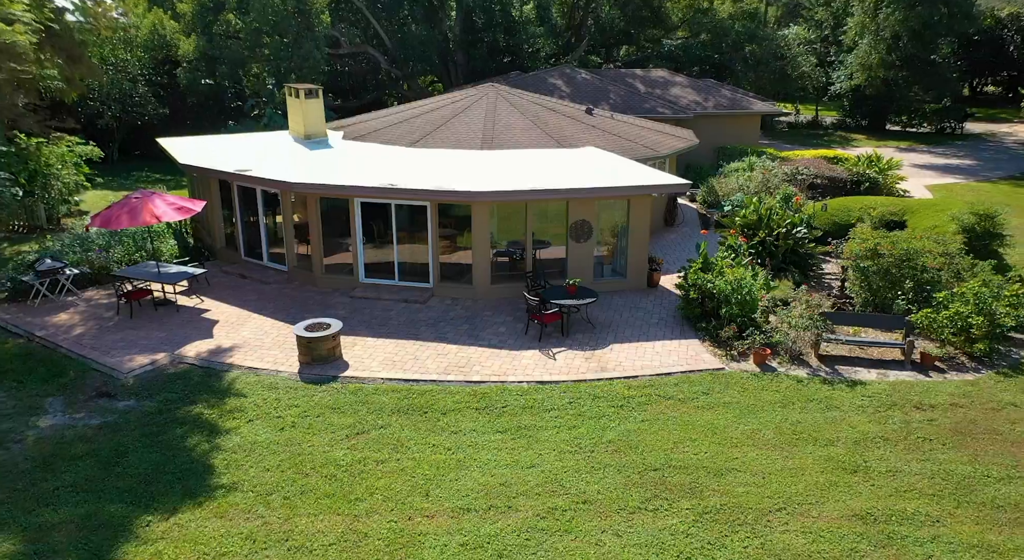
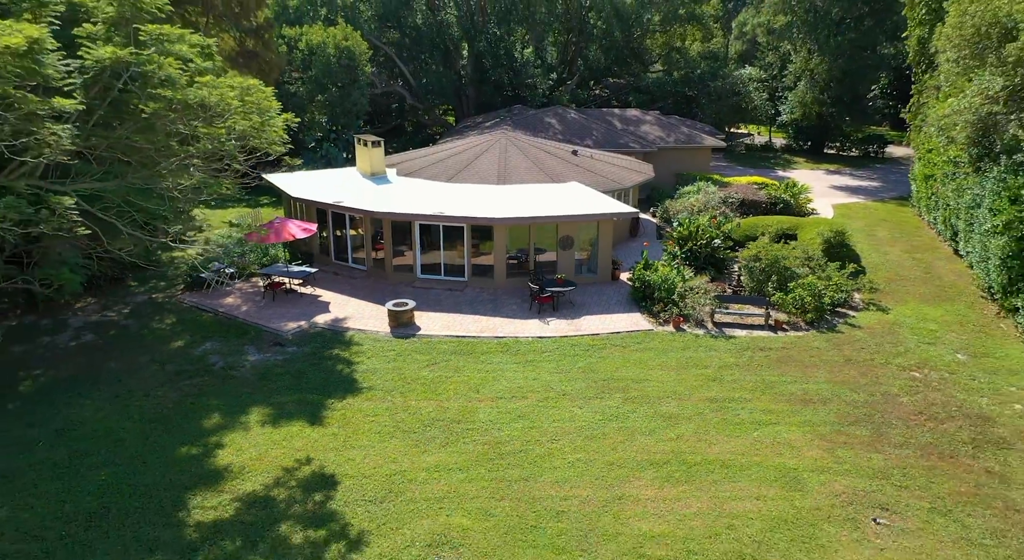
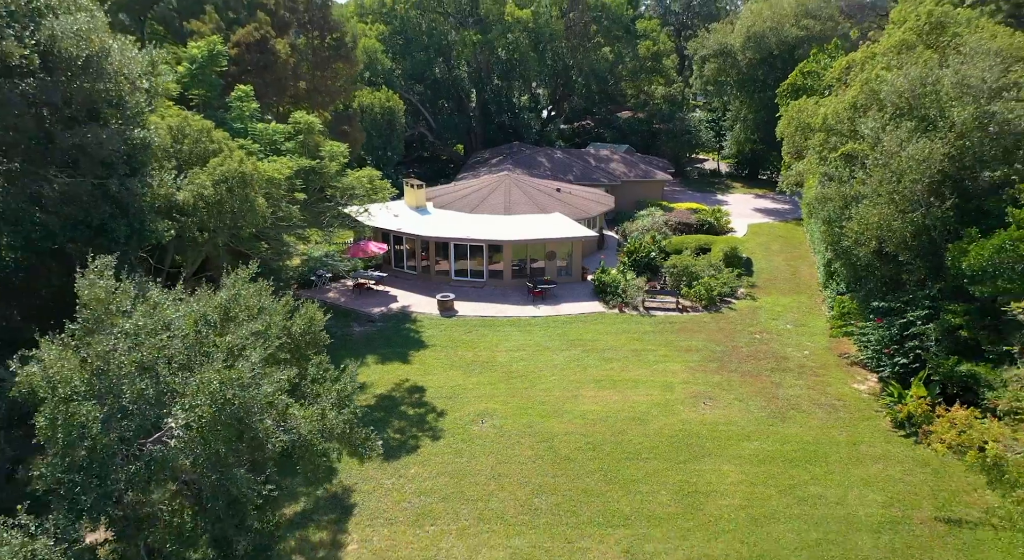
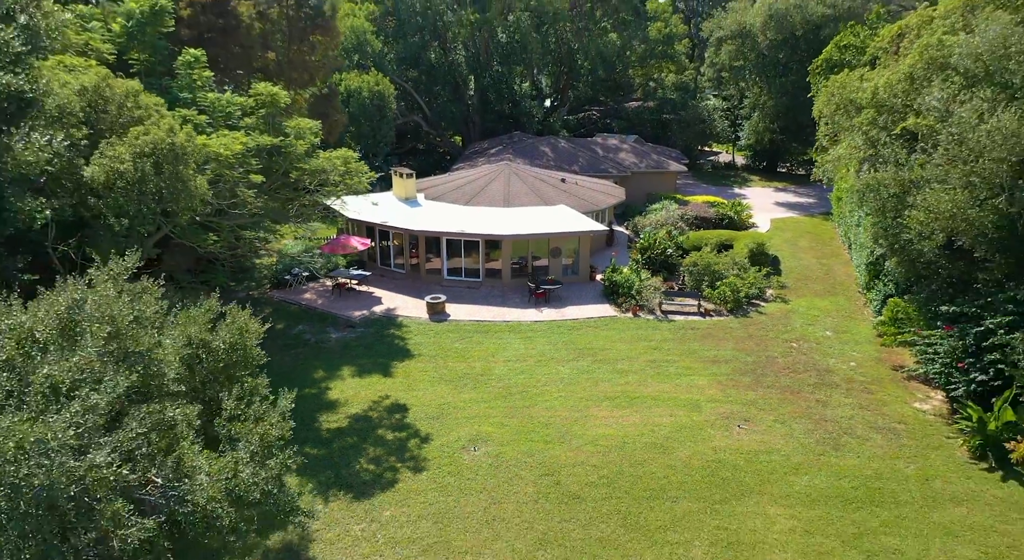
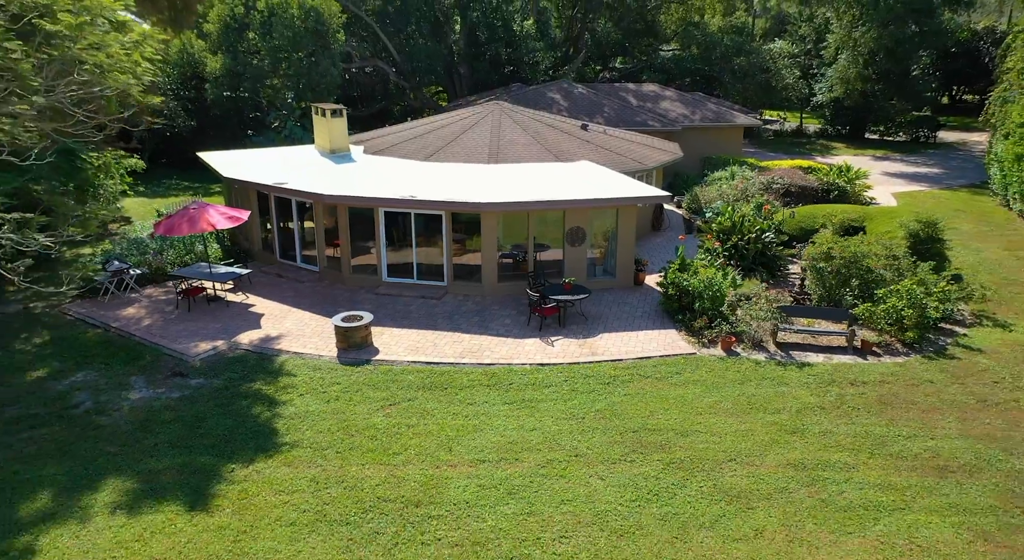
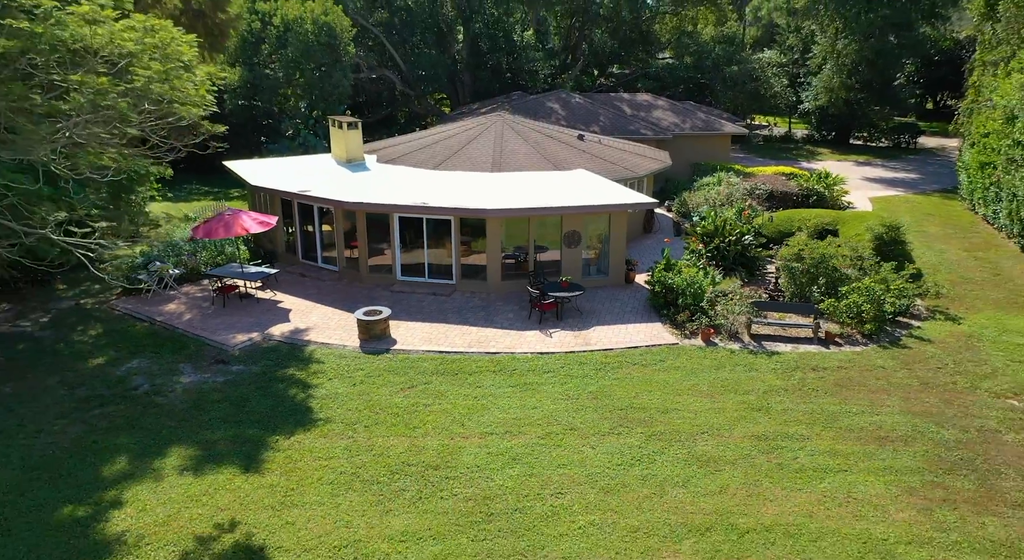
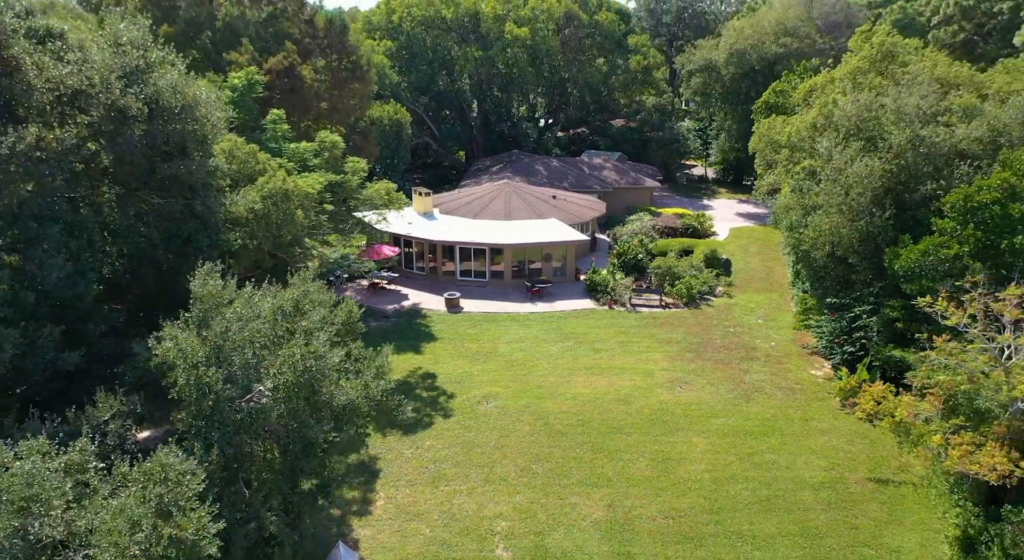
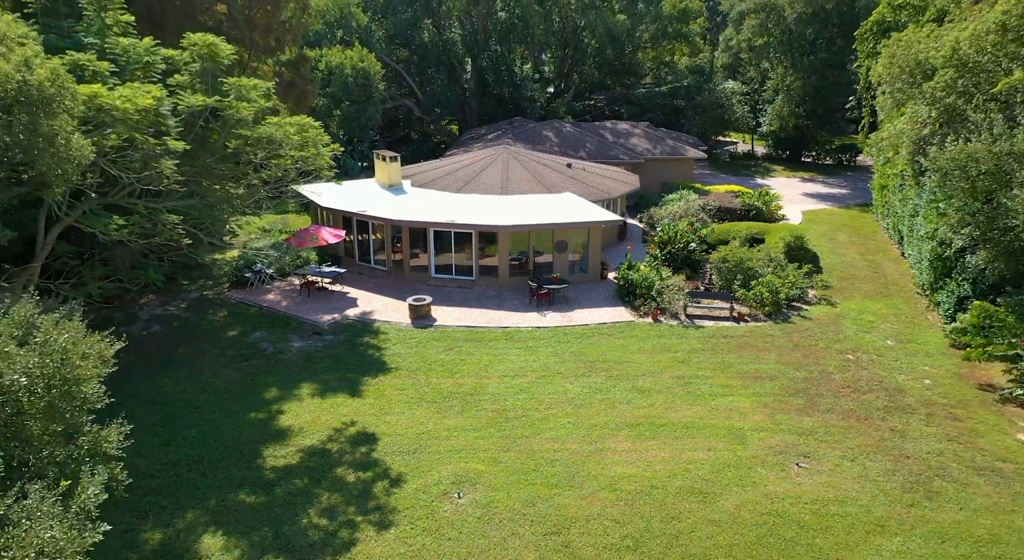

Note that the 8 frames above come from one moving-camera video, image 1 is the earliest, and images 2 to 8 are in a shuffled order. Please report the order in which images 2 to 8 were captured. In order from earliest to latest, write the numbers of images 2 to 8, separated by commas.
5, 6, 2, 8, 4, 3, 7
